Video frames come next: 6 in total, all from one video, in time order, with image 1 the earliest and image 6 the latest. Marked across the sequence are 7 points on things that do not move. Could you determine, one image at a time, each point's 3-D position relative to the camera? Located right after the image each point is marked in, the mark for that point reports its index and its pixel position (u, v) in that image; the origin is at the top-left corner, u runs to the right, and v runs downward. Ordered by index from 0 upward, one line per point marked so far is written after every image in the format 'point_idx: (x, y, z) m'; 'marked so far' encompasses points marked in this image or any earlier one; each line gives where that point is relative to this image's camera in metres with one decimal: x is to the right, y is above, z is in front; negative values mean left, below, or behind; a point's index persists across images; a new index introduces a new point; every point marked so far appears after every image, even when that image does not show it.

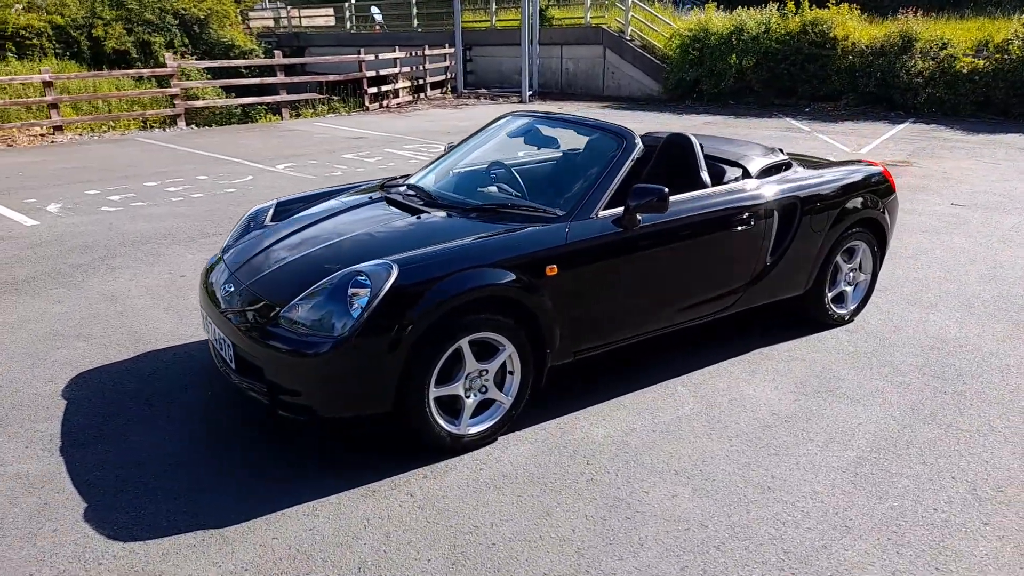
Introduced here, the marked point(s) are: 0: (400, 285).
0: (-0.5, 0.0, +3.2) m
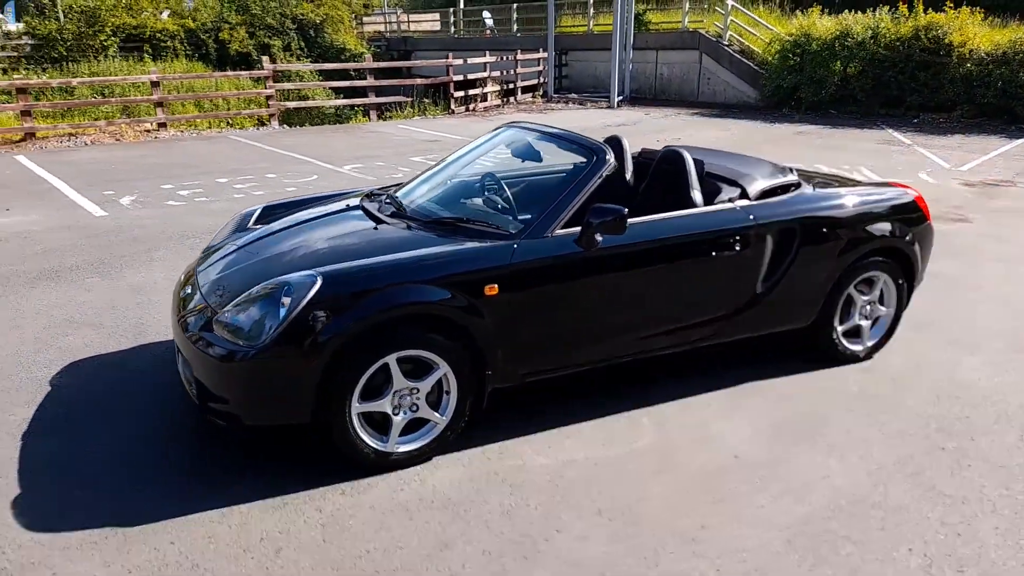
0: (-0.8, 0.0, +3.1) m
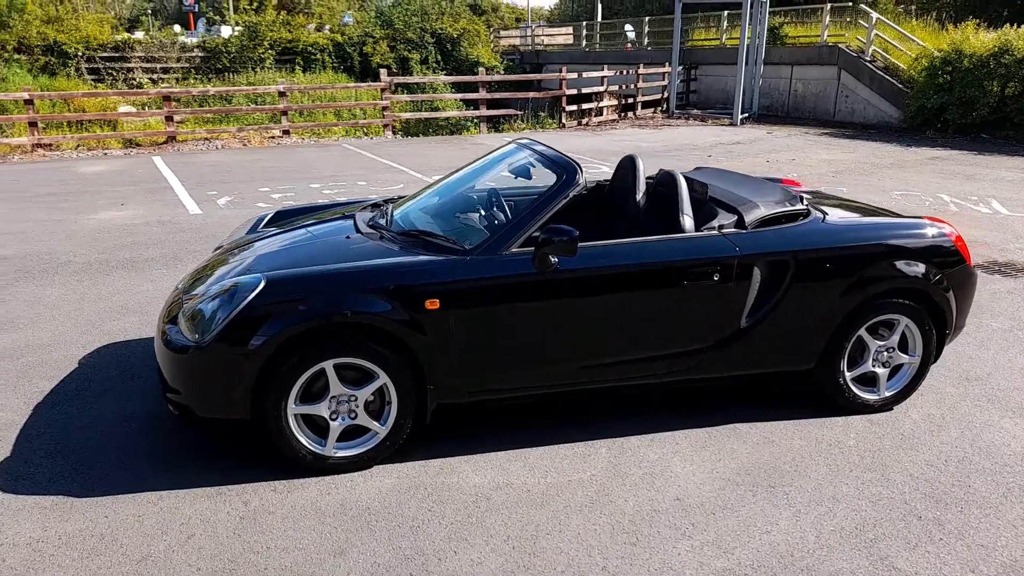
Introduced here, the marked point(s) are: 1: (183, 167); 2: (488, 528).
0: (-1.1, 0.0, +3.3) m
1: (-5.1, +1.9, +11.6) m
2: (-0.1, -1.0, +3.1) m
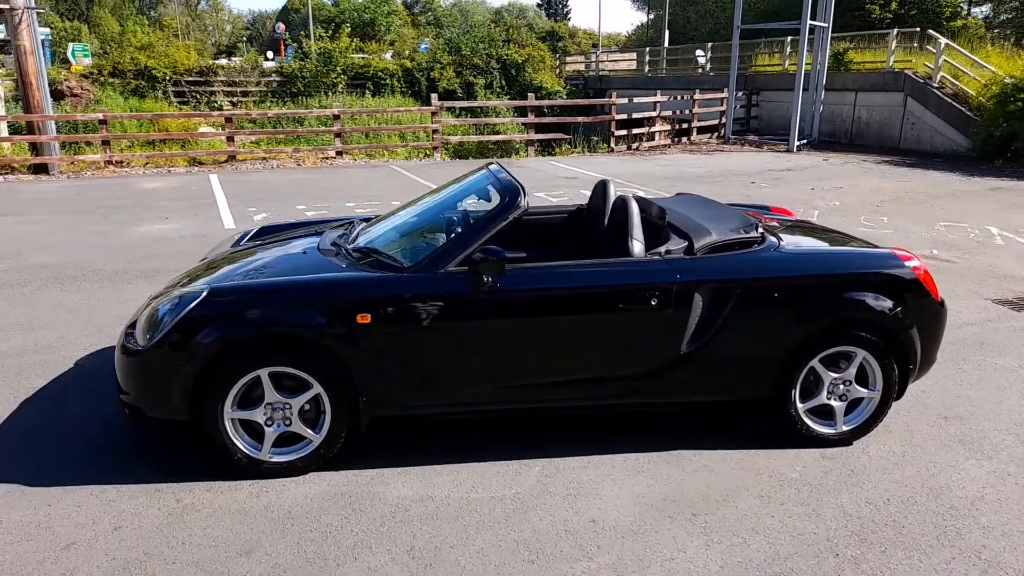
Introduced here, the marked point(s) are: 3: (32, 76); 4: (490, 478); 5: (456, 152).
0: (-1.4, -0.1, +3.5) m
1: (-4.5, +1.7, +12.2) m
2: (-0.5, -1.1, +3.2) m
3: (-8.4, +3.7, +13.1) m
4: (-0.1, -0.9, +3.6) m
5: (-1.5, +3.6, +19.9) m
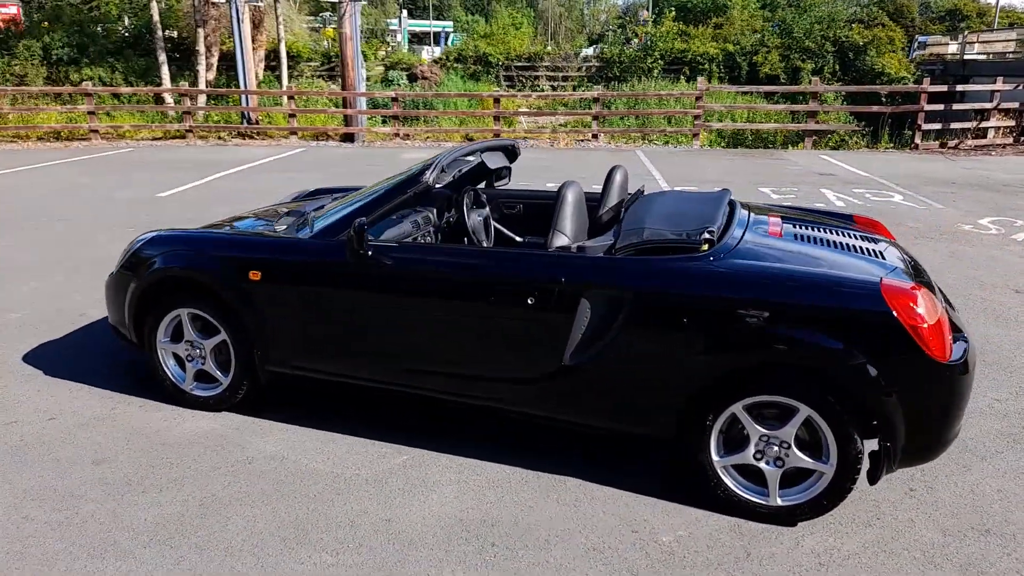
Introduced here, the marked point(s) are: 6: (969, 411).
0: (-1.9, +0.2, +4.0) m
1: (-0.6, +2.2, +13.0) m
2: (-1.3, -0.9, +3.3) m
3: (-3.4, +4.8, +15.6) m
4: (-0.7, -0.8, +3.6) m
5: (+5.8, +3.6, +18.5) m
6: (+2.5, -0.7, +4.2) m
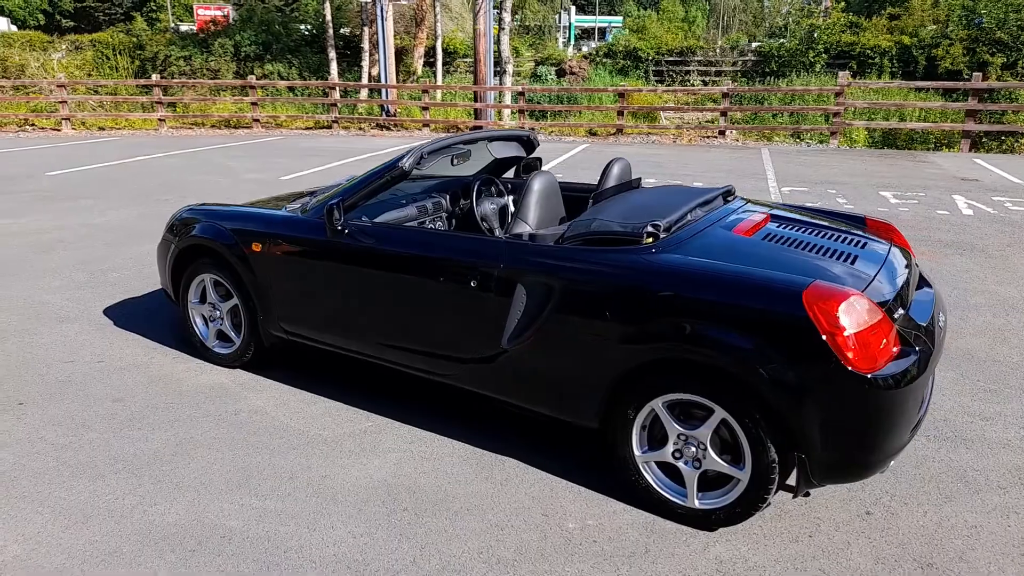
0: (-1.9, +0.4, +4.5) m
1: (+1.4, +2.3, +13.0) m
2: (-1.6, -0.7, +3.7) m
3: (-0.6, +5.0, +16.1) m
4: (-0.9, -0.7, +3.9) m
5: (+8.9, +3.3, +17.0) m
6: (+2.4, -0.8, +3.7) m
